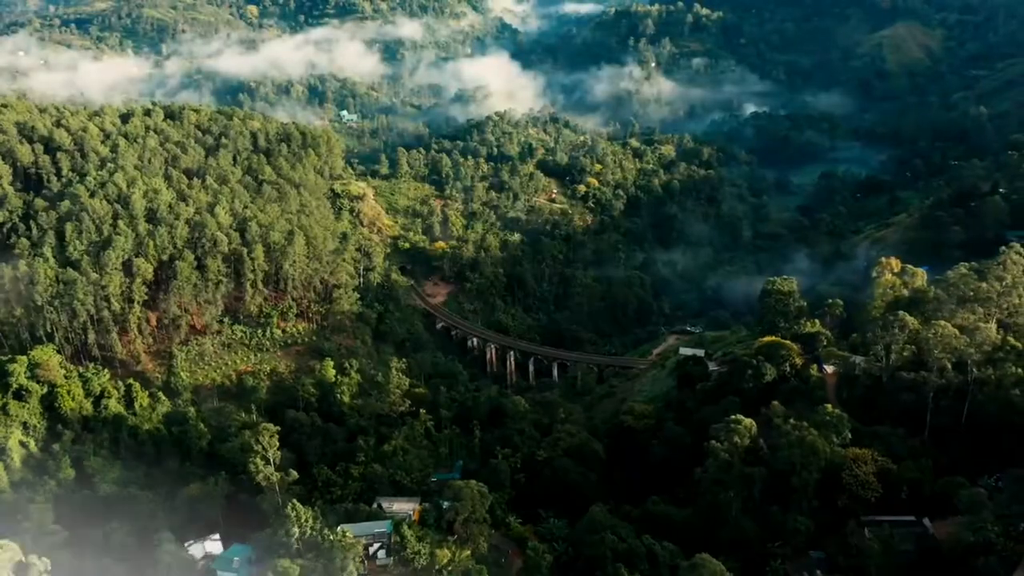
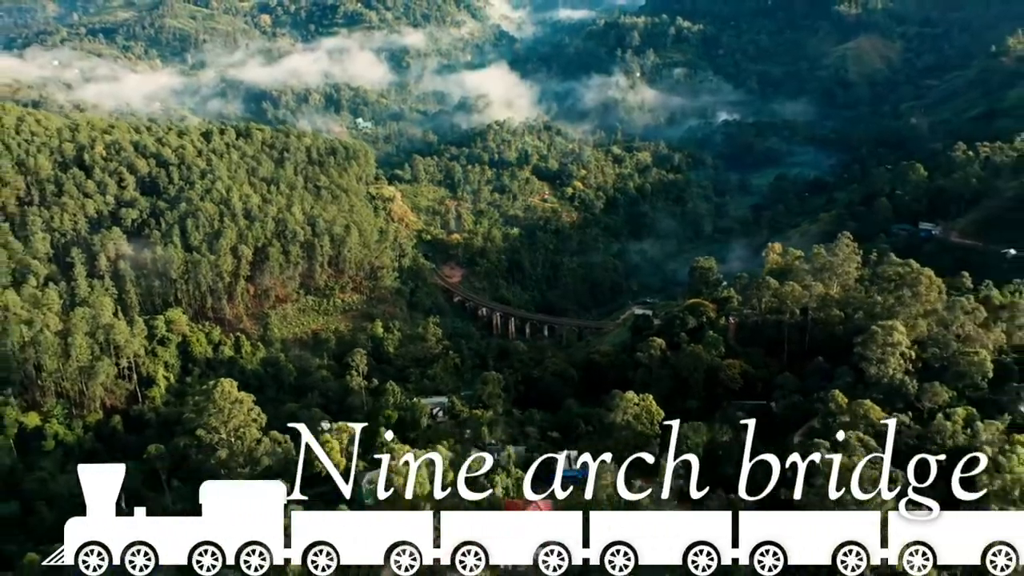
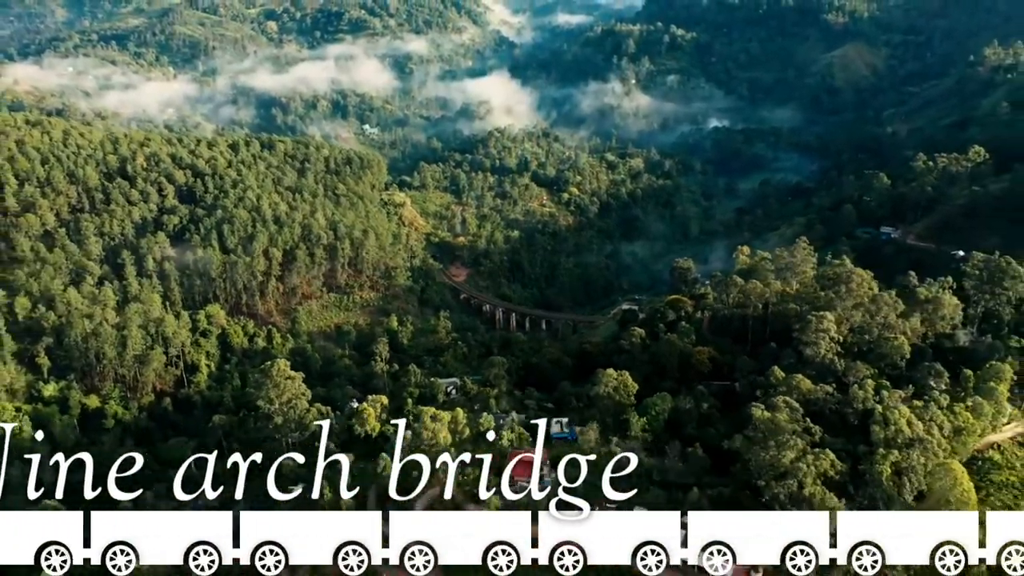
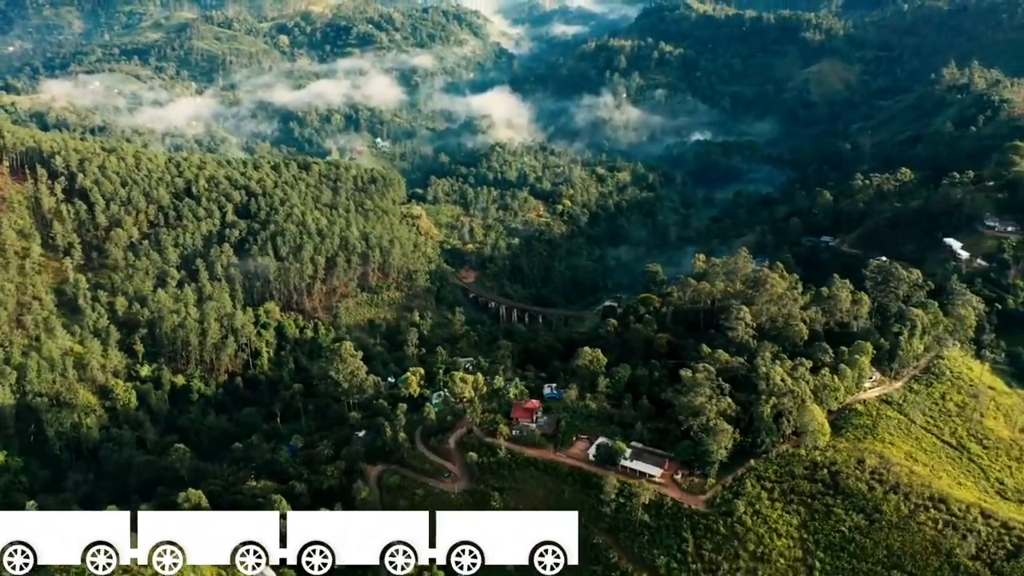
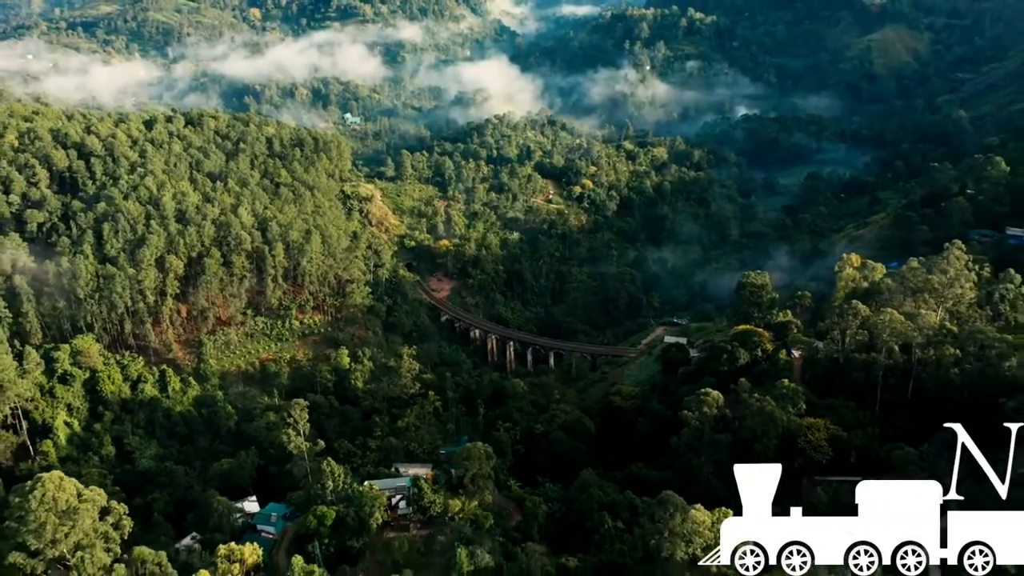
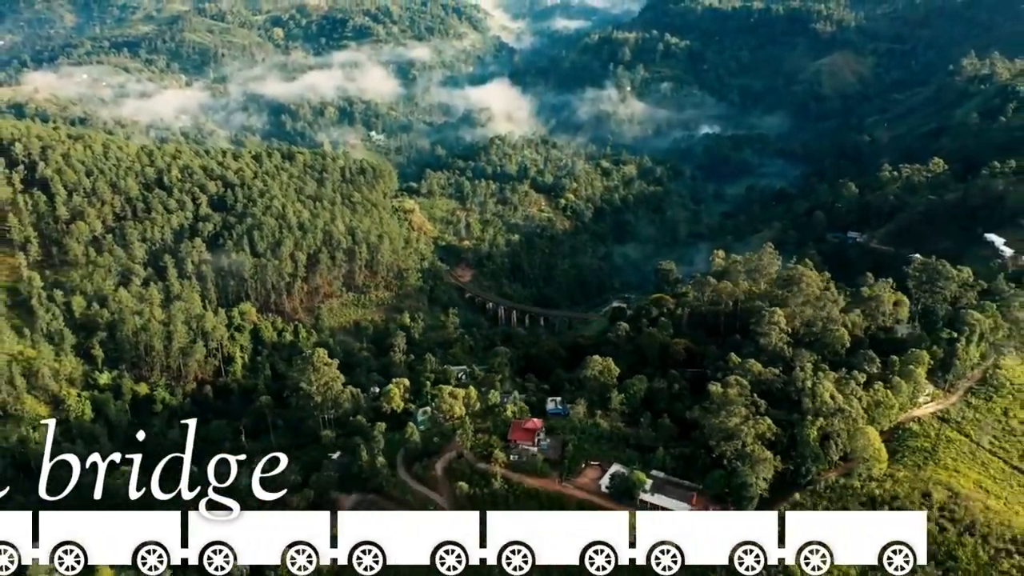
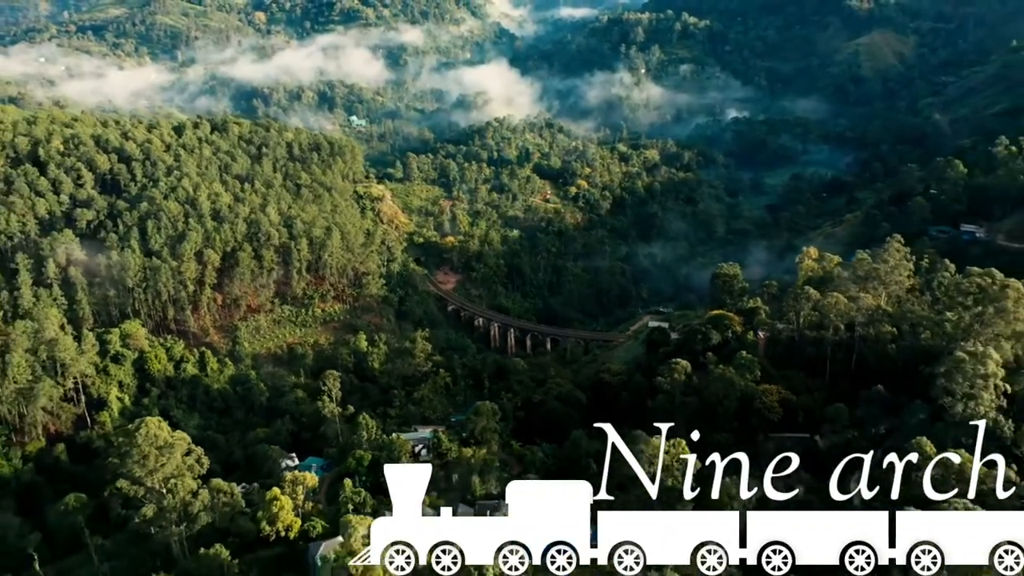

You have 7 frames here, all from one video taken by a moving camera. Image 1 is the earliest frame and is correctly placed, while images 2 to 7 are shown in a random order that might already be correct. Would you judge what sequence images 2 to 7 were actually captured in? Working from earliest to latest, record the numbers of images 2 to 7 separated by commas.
5, 7, 2, 3, 6, 4
